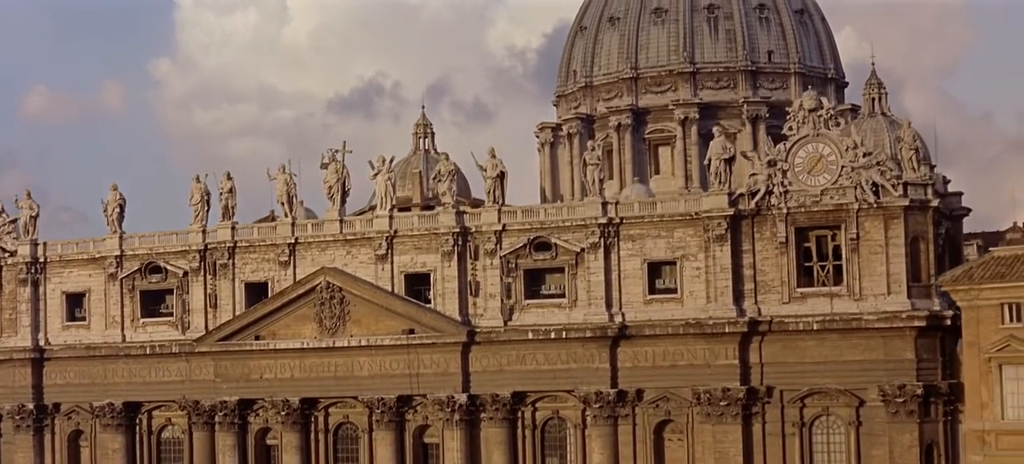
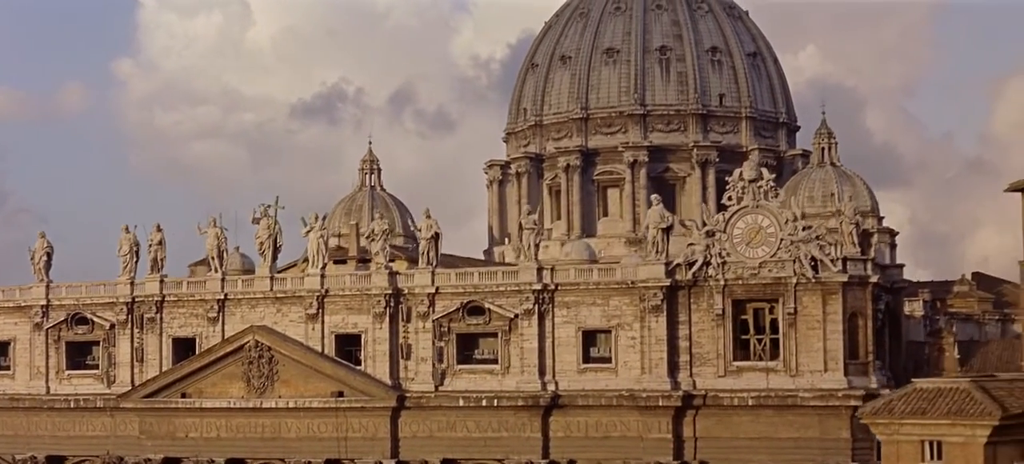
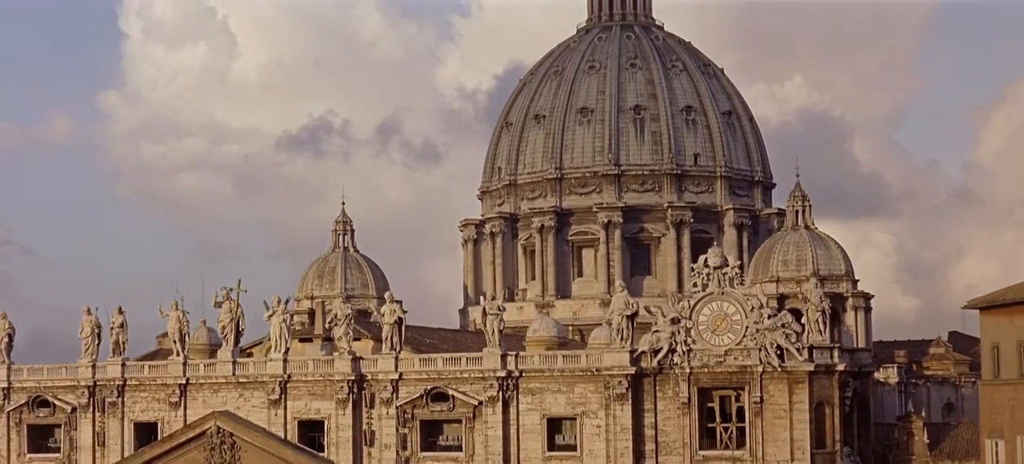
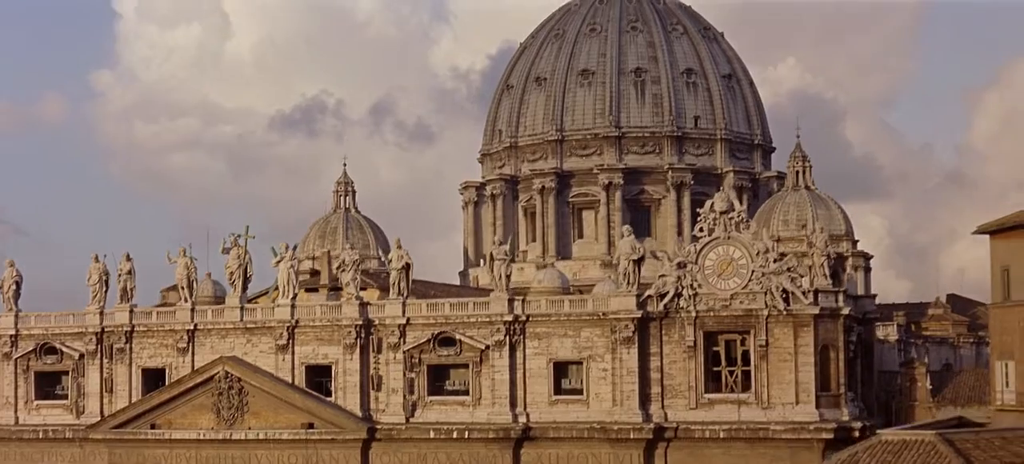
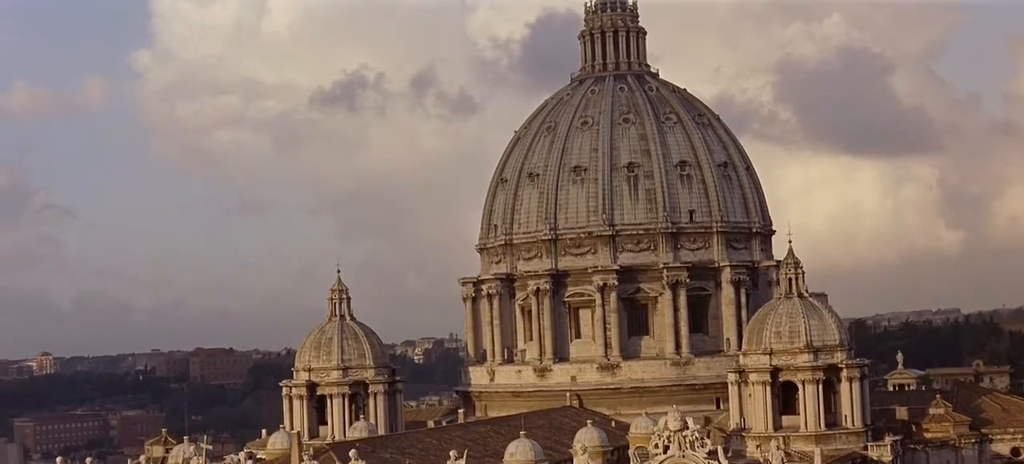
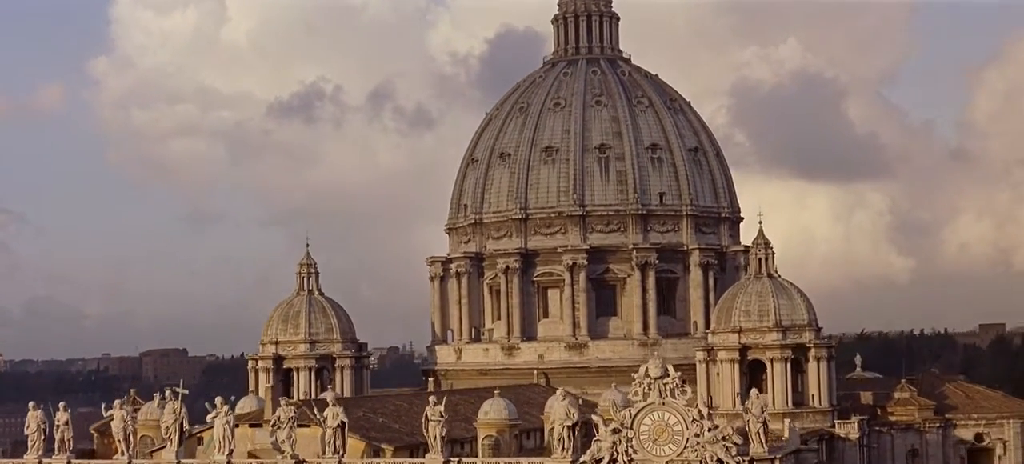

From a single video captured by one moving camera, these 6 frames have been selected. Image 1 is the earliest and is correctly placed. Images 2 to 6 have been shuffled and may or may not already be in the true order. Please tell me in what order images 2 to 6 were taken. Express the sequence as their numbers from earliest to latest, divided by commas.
2, 4, 3, 6, 5
